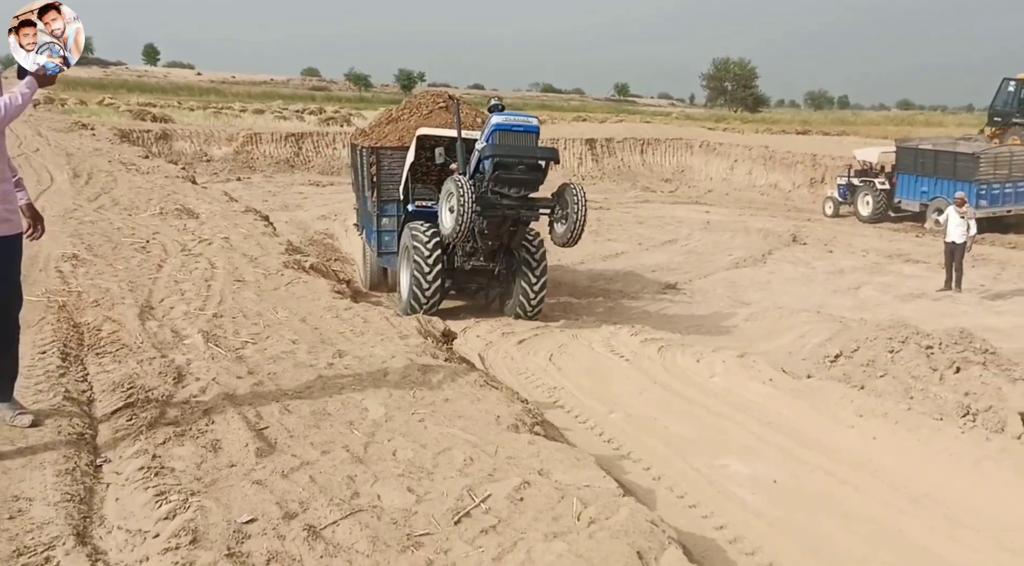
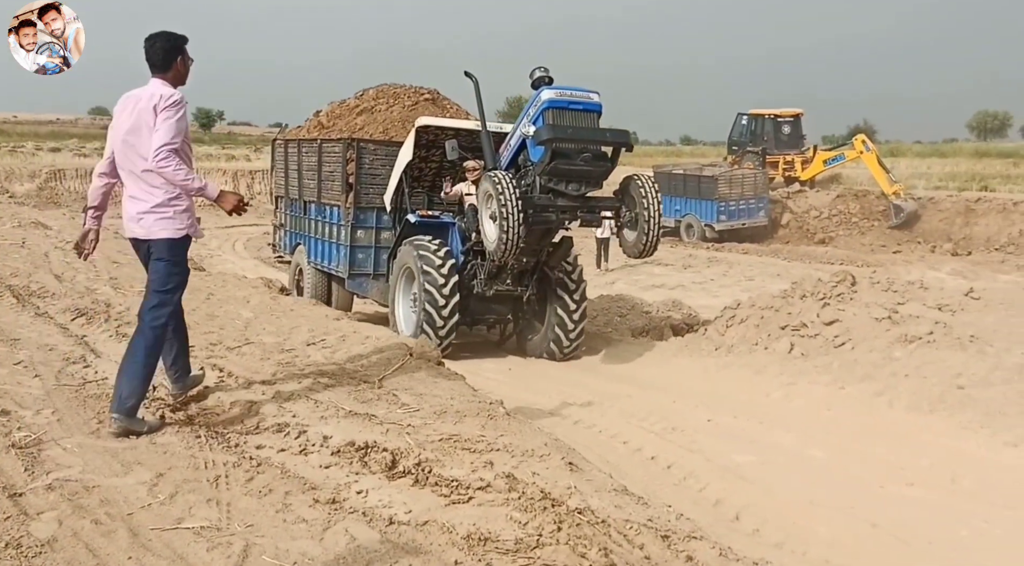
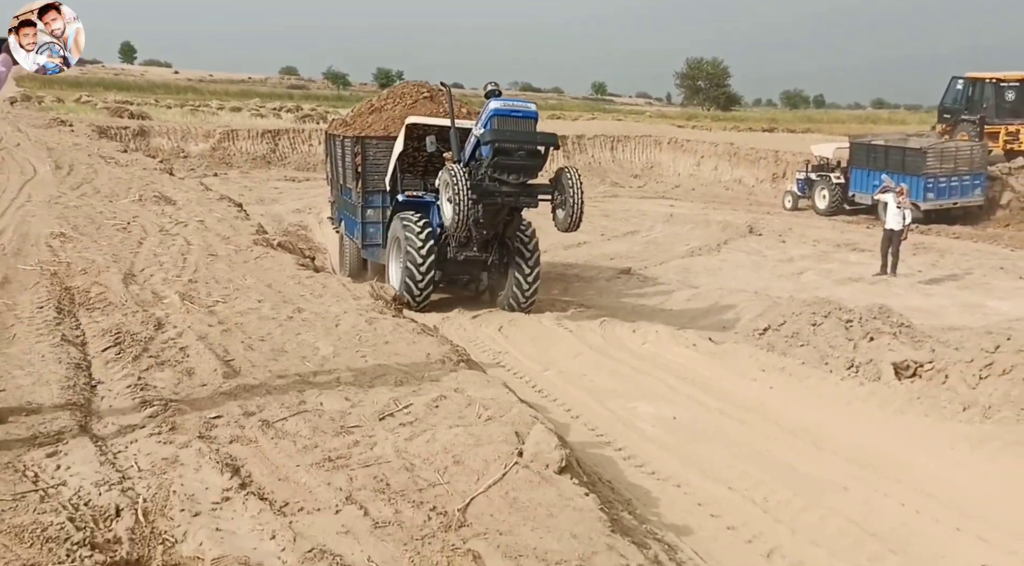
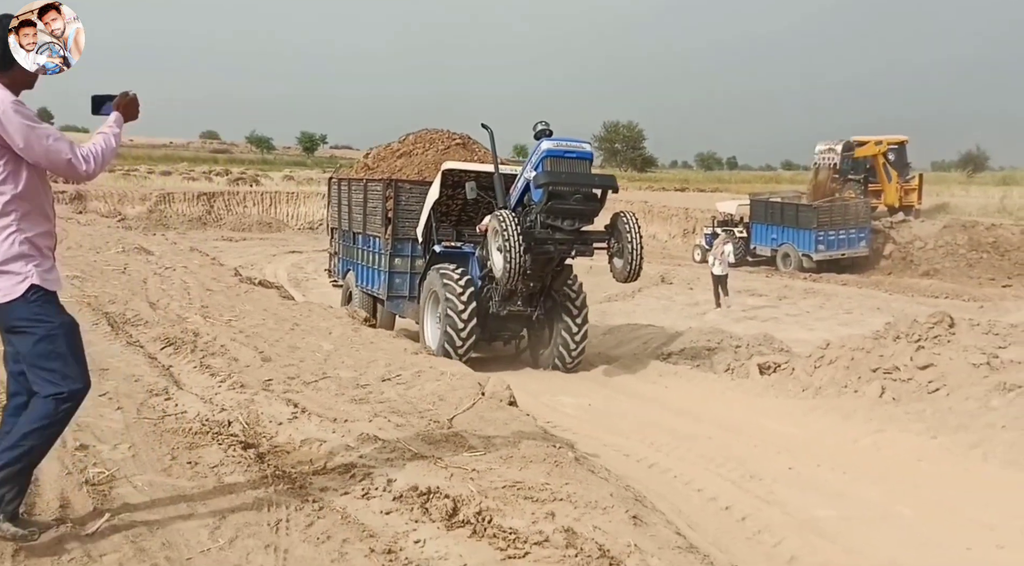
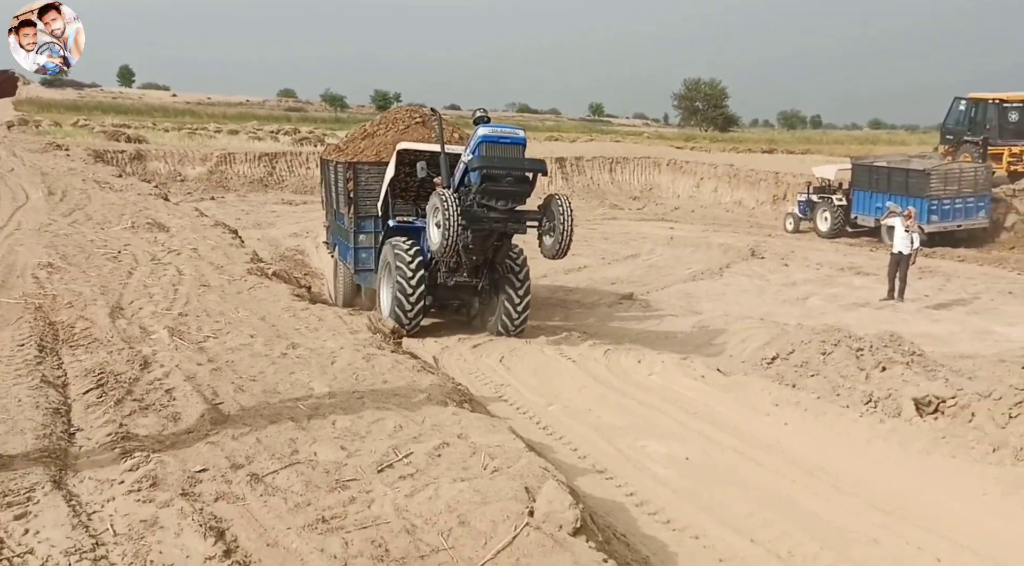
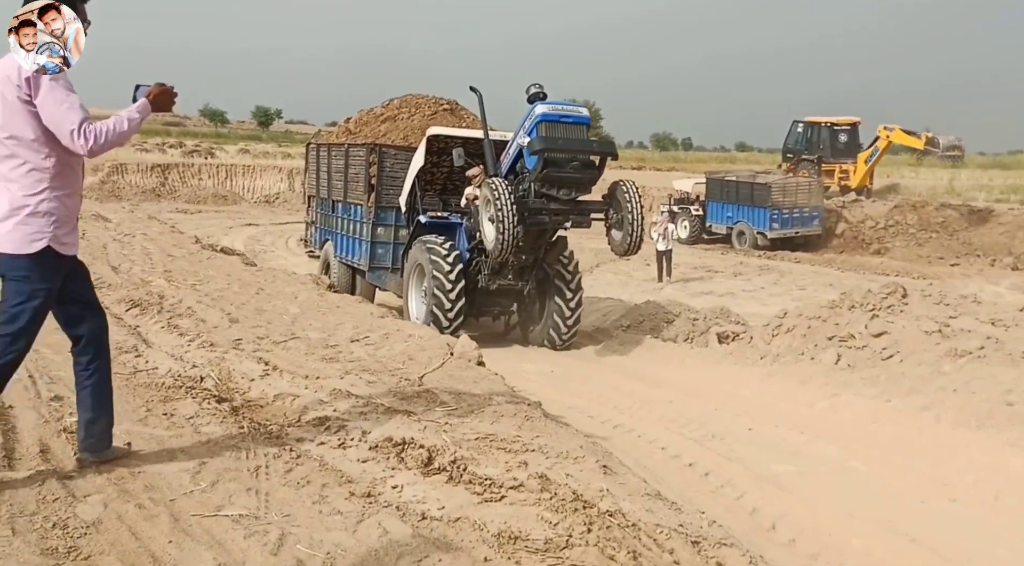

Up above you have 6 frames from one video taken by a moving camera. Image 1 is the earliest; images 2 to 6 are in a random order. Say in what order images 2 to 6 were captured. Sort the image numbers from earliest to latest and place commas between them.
5, 3, 4, 6, 2
